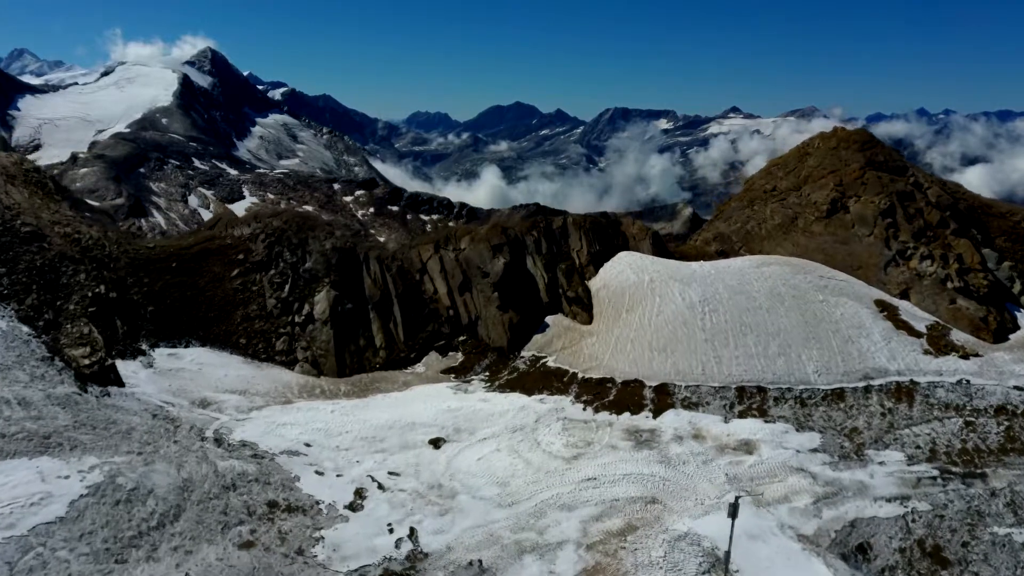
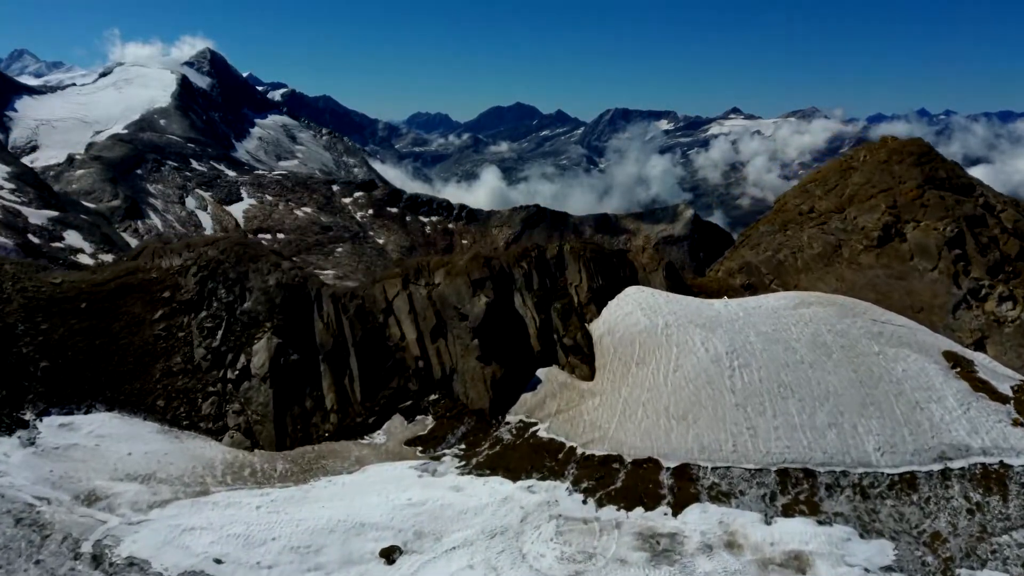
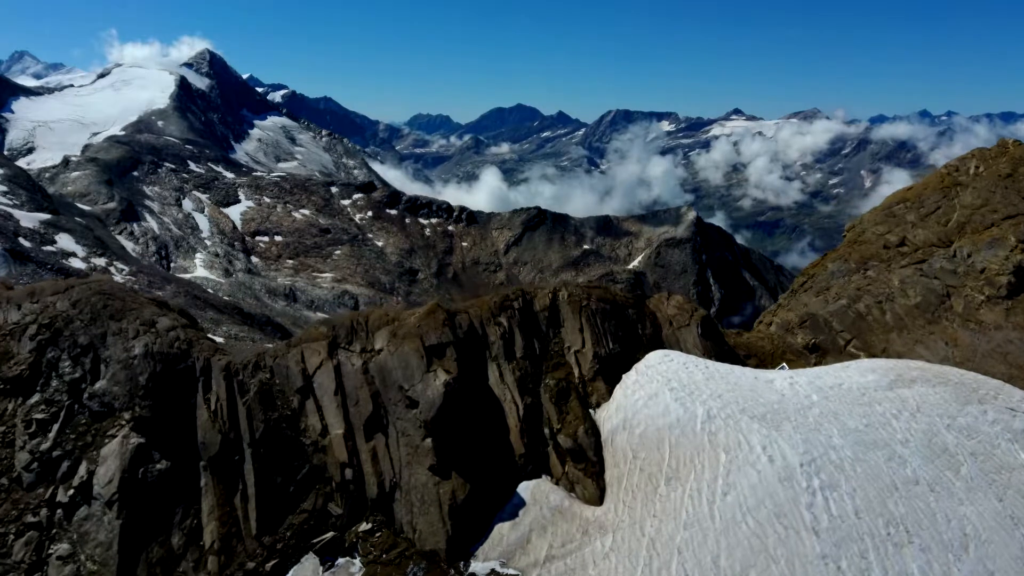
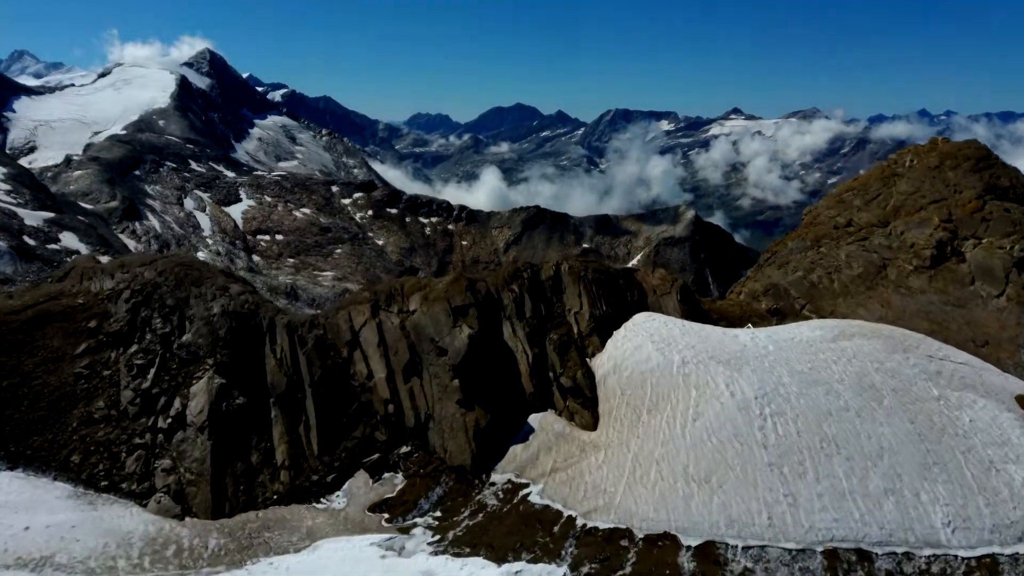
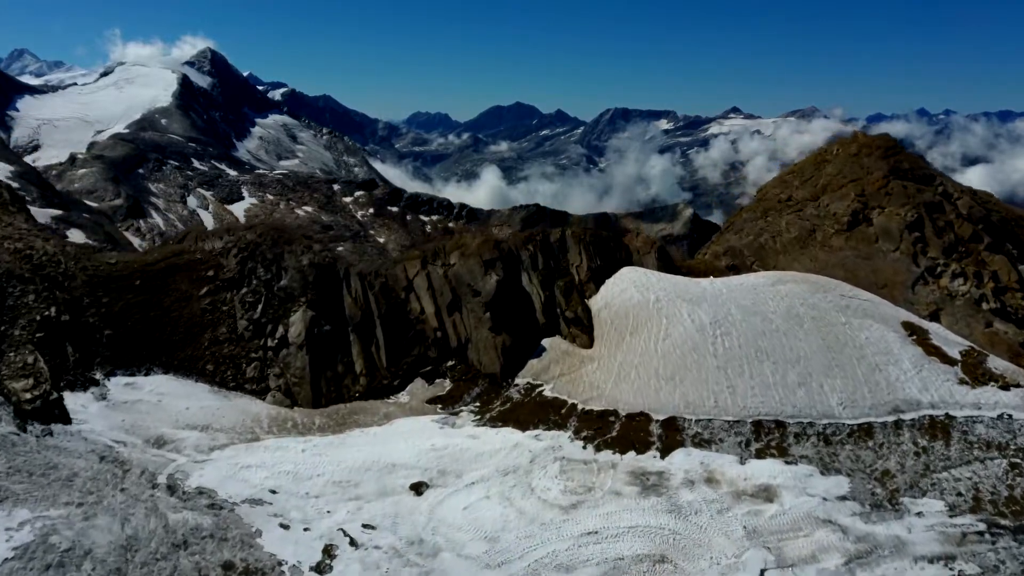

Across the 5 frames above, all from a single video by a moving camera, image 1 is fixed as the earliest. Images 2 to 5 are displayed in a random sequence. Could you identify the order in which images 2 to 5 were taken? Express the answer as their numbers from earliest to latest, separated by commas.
5, 2, 4, 3
